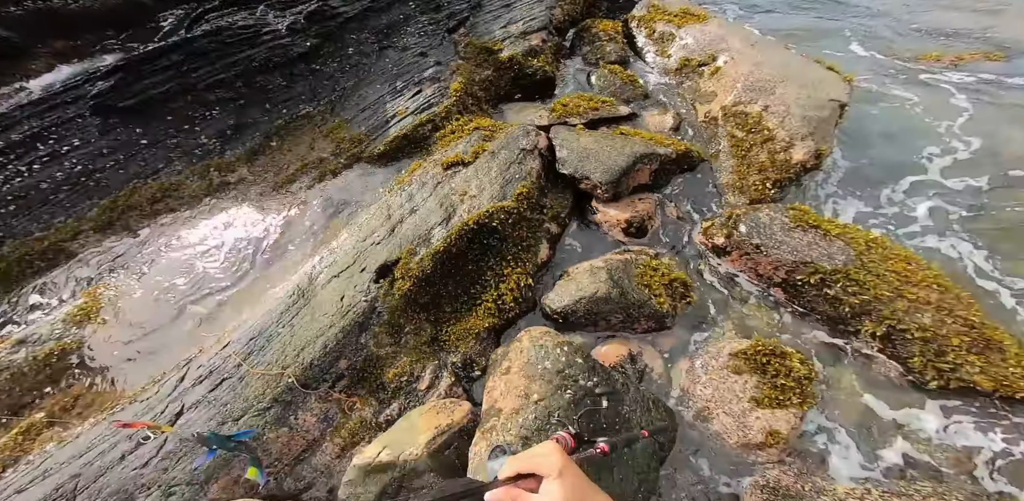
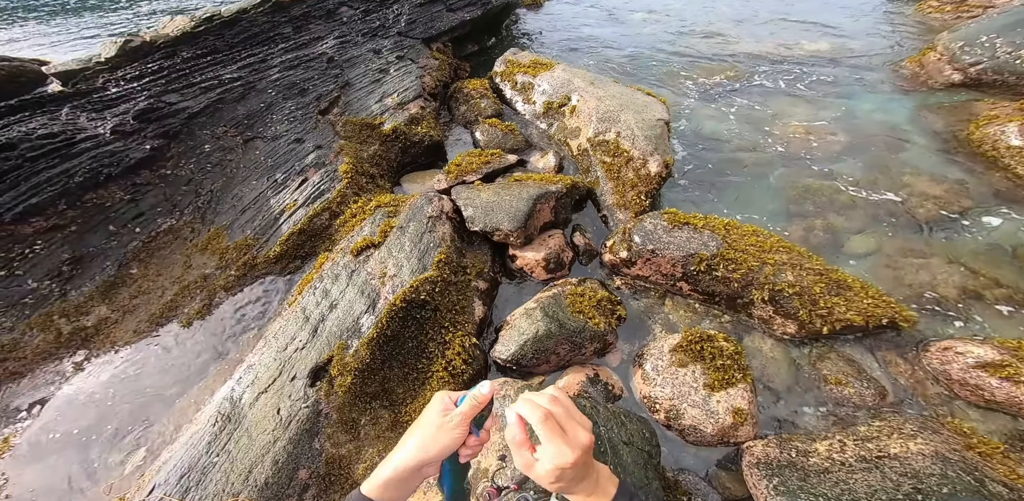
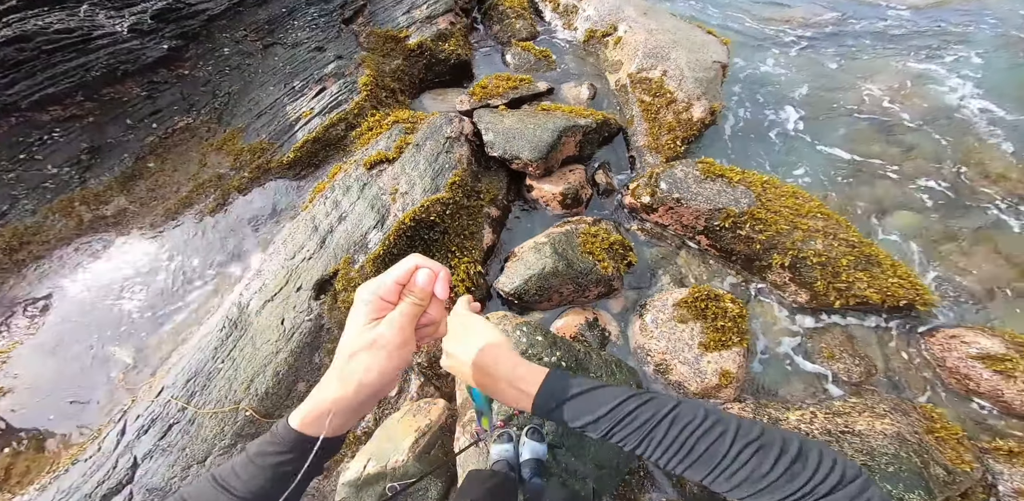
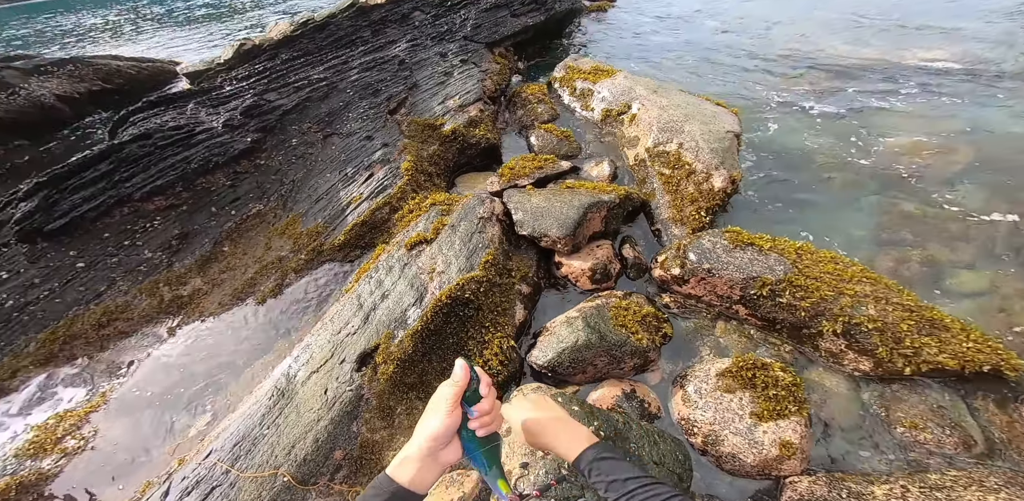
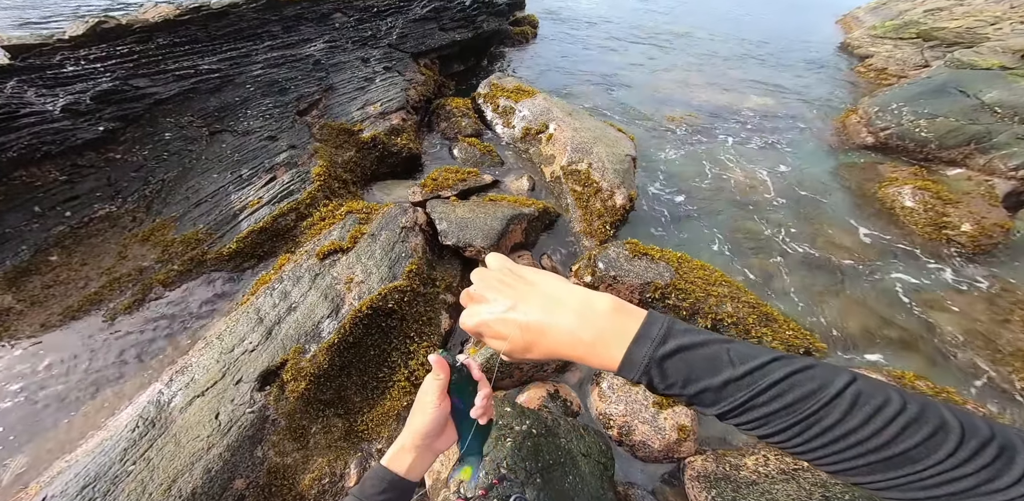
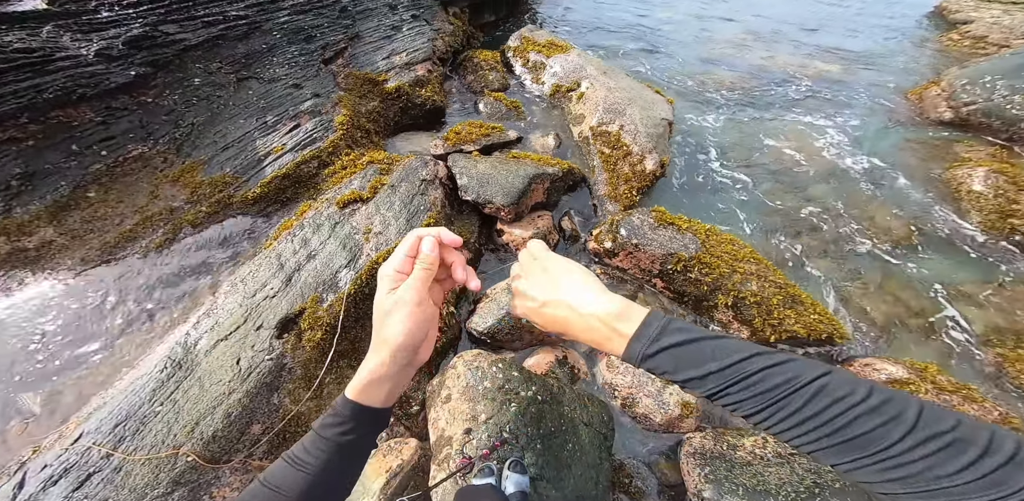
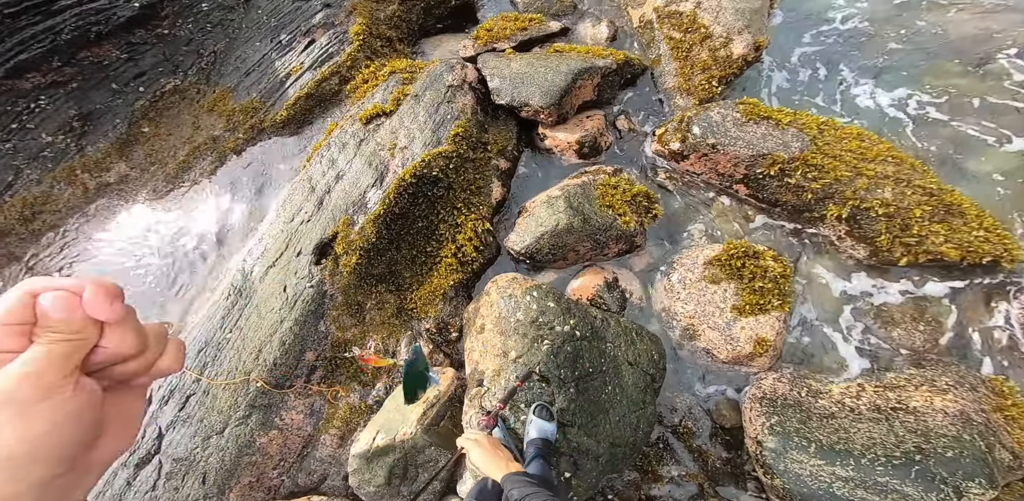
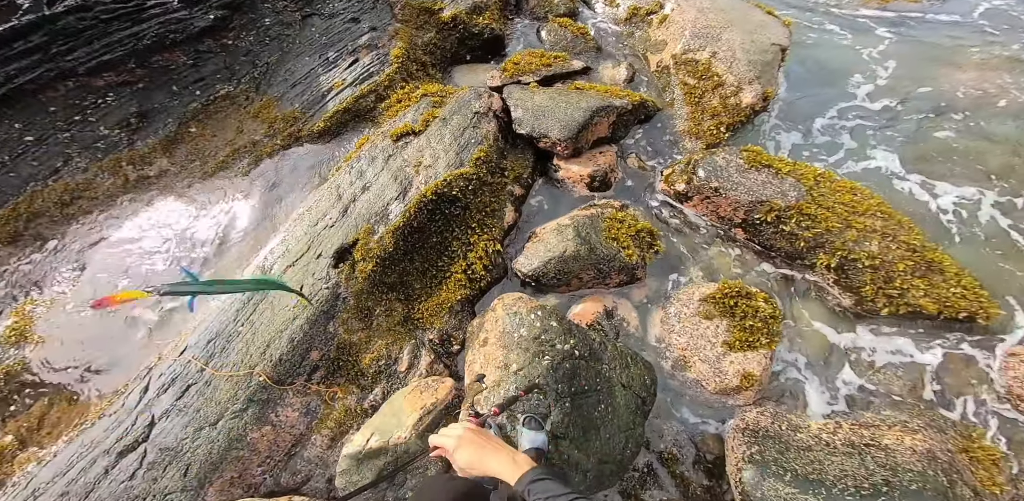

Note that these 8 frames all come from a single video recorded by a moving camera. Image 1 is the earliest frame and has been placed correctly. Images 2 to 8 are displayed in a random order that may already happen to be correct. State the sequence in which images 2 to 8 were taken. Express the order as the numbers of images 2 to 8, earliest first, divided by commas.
8, 7, 3, 6, 5, 2, 4
